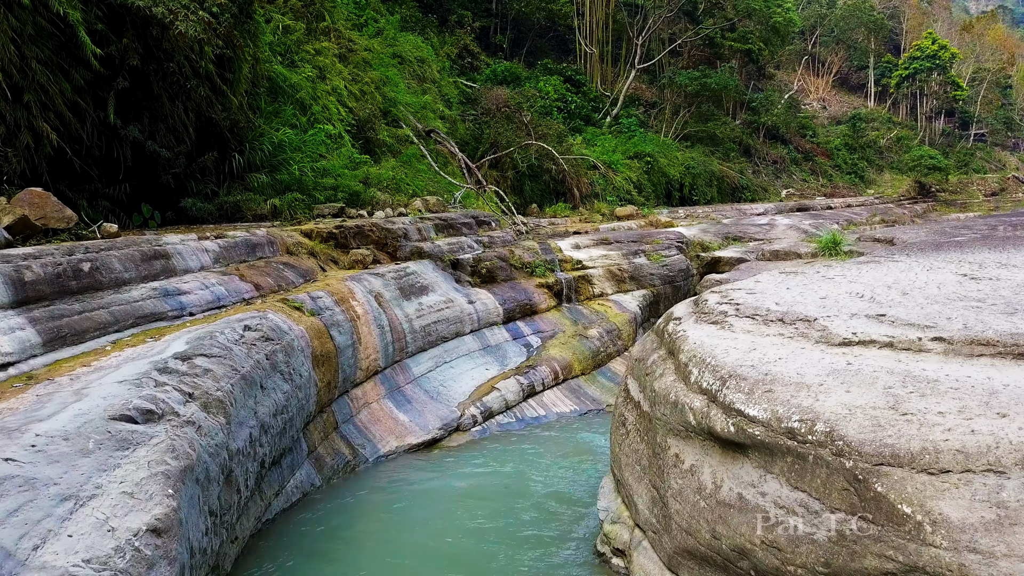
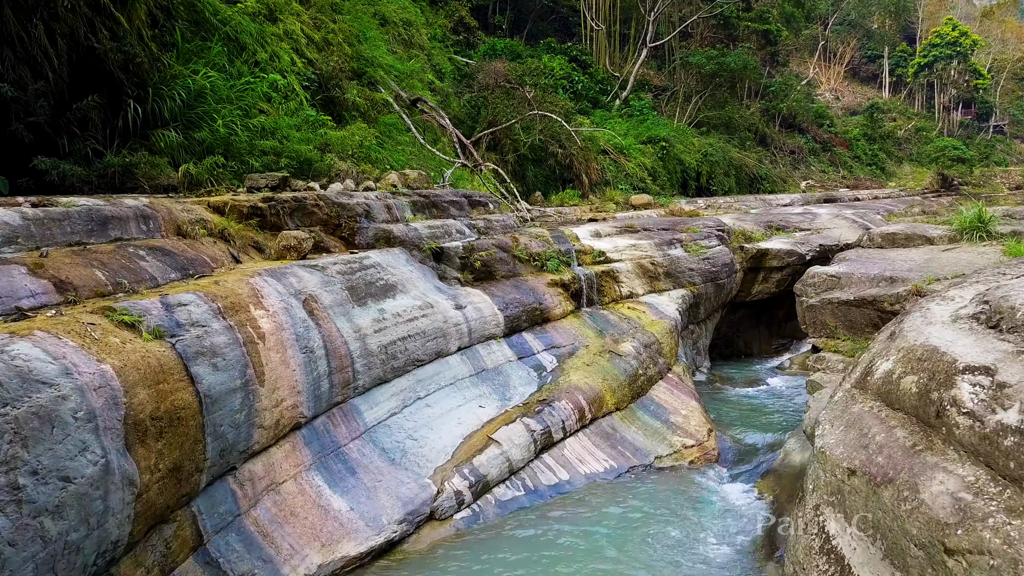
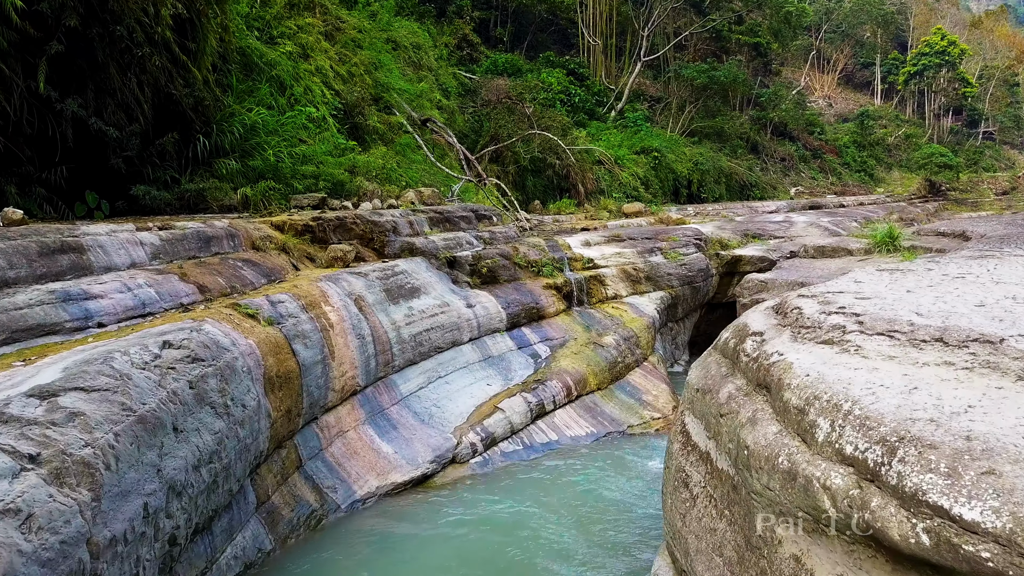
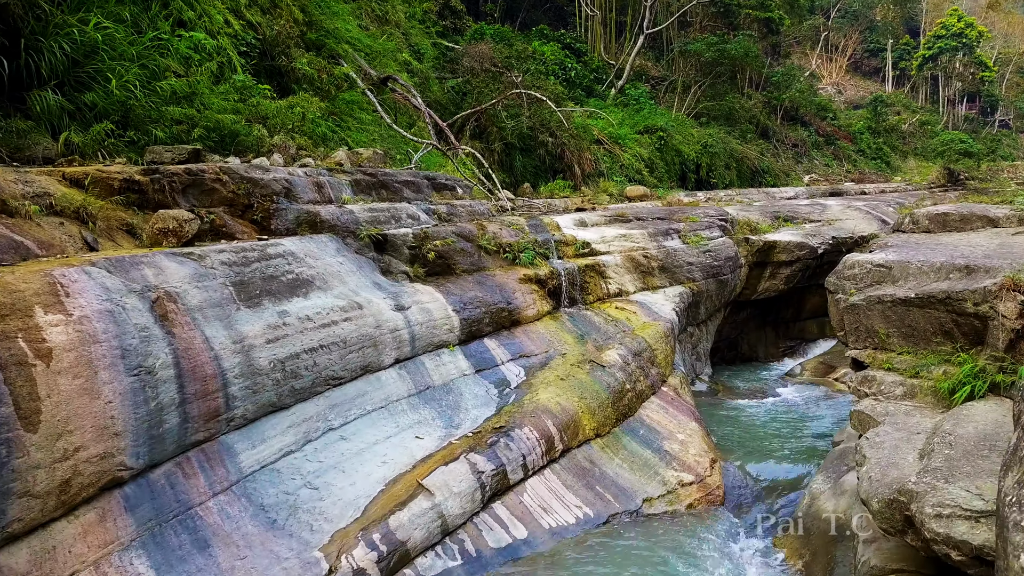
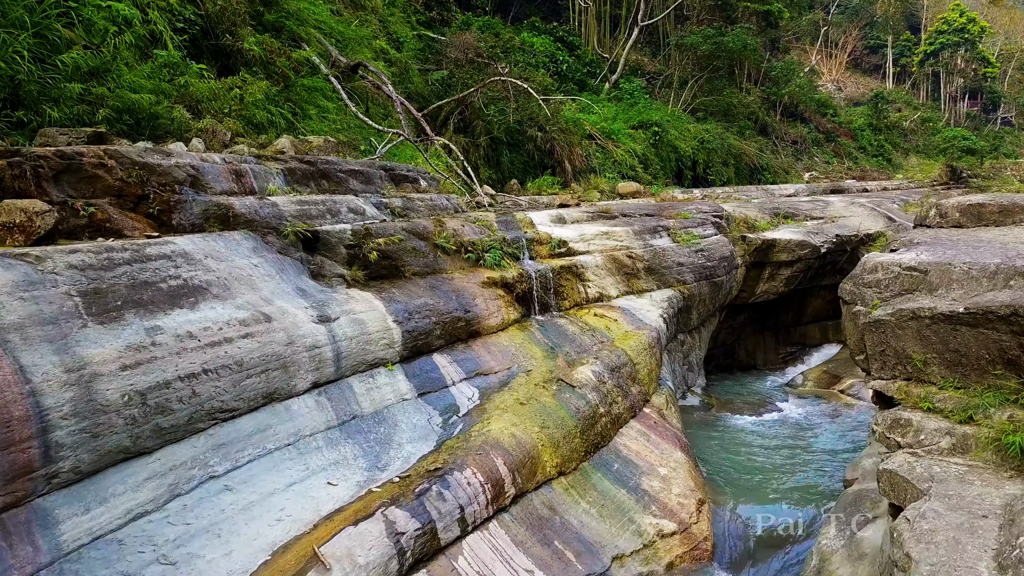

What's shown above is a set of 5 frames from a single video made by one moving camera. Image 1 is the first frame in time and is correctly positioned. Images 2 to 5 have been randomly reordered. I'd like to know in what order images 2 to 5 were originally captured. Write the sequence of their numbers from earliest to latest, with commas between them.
3, 2, 4, 5
